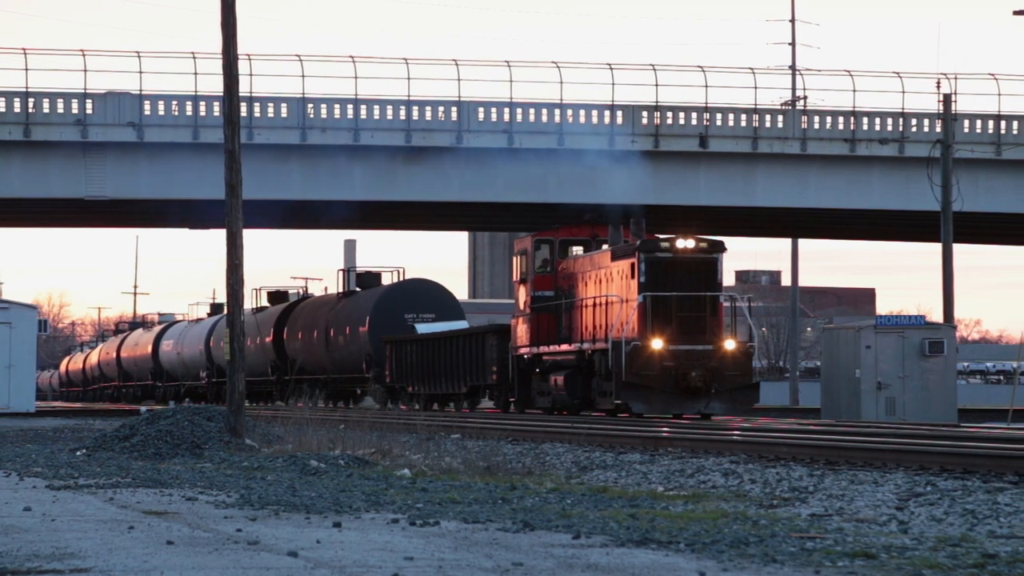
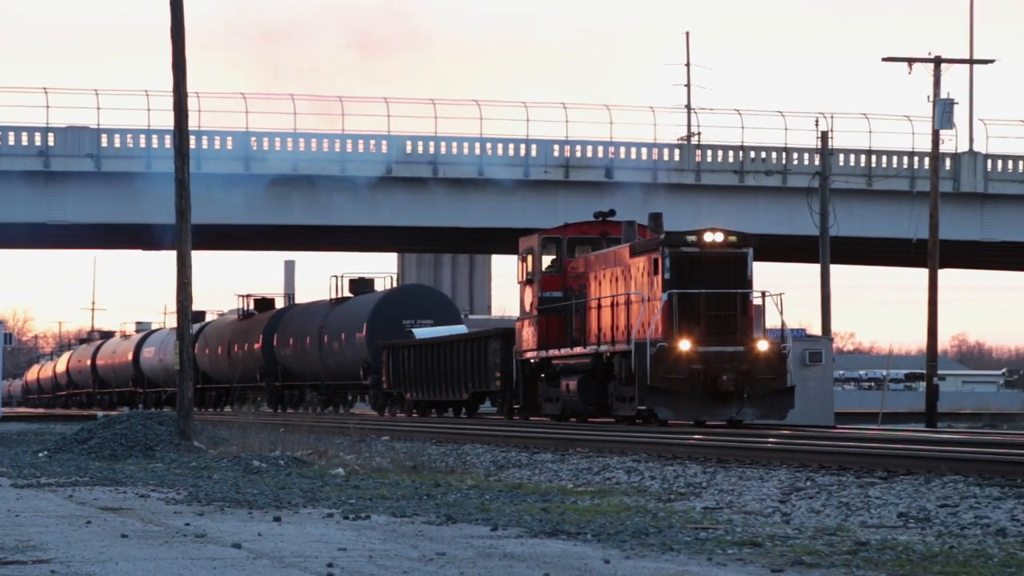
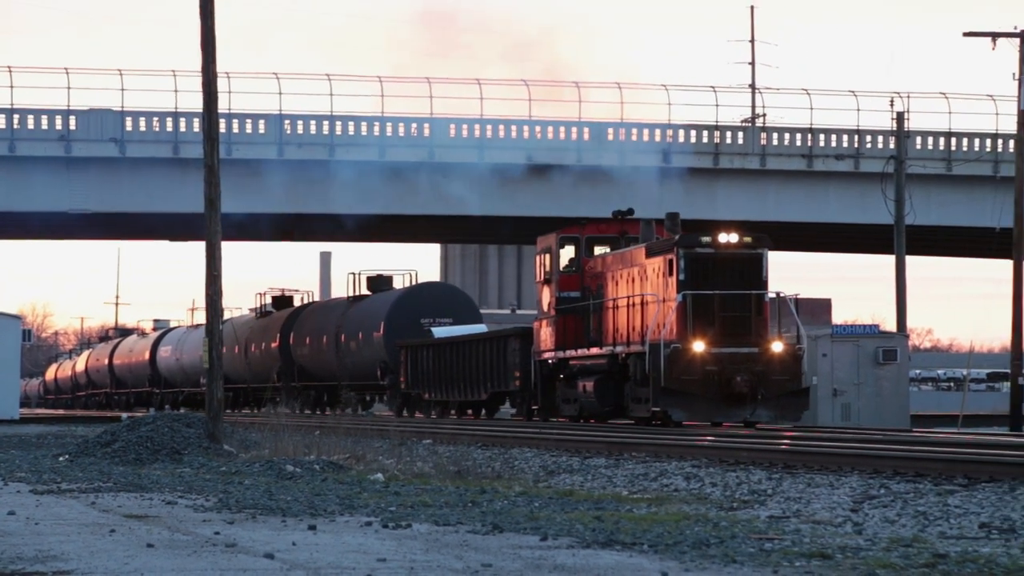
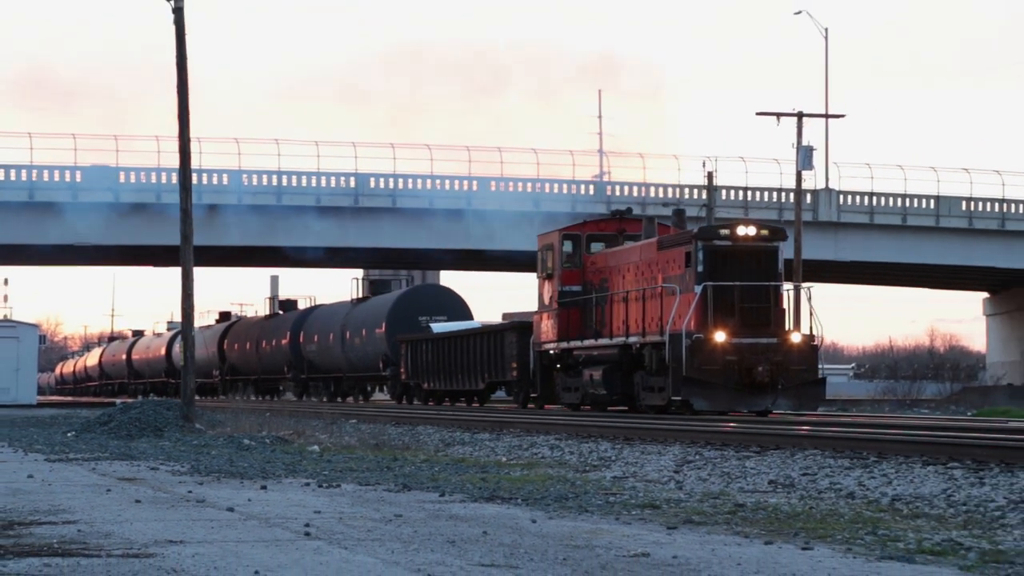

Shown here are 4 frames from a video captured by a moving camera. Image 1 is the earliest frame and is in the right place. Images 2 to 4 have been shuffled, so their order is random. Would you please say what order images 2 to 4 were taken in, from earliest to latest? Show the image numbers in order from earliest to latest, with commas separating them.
3, 2, 4
